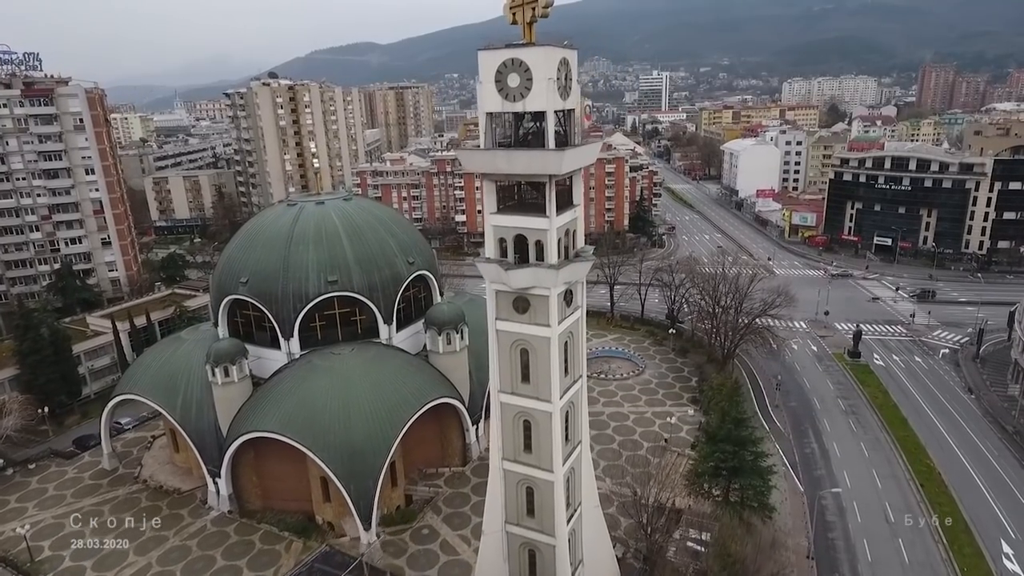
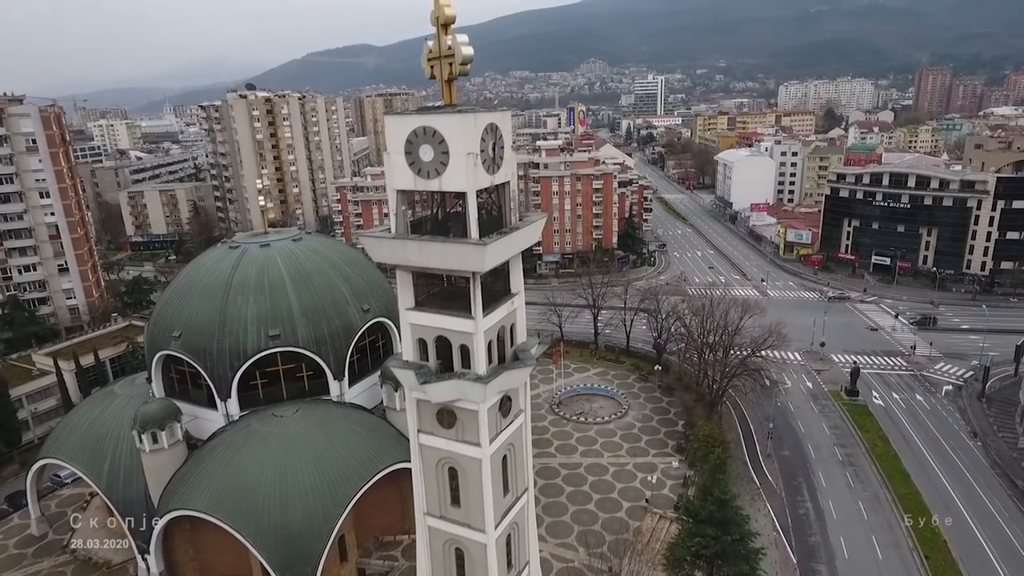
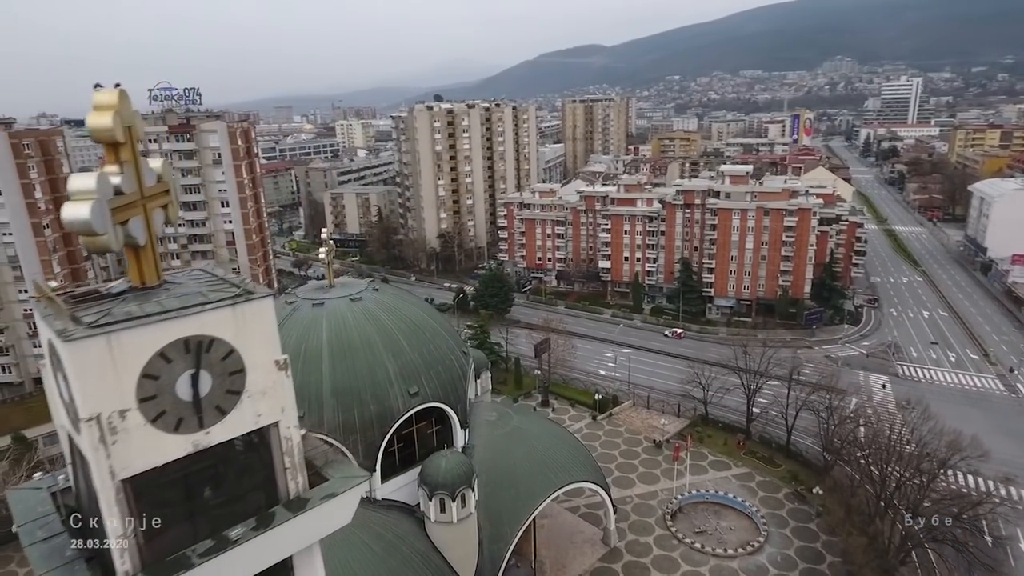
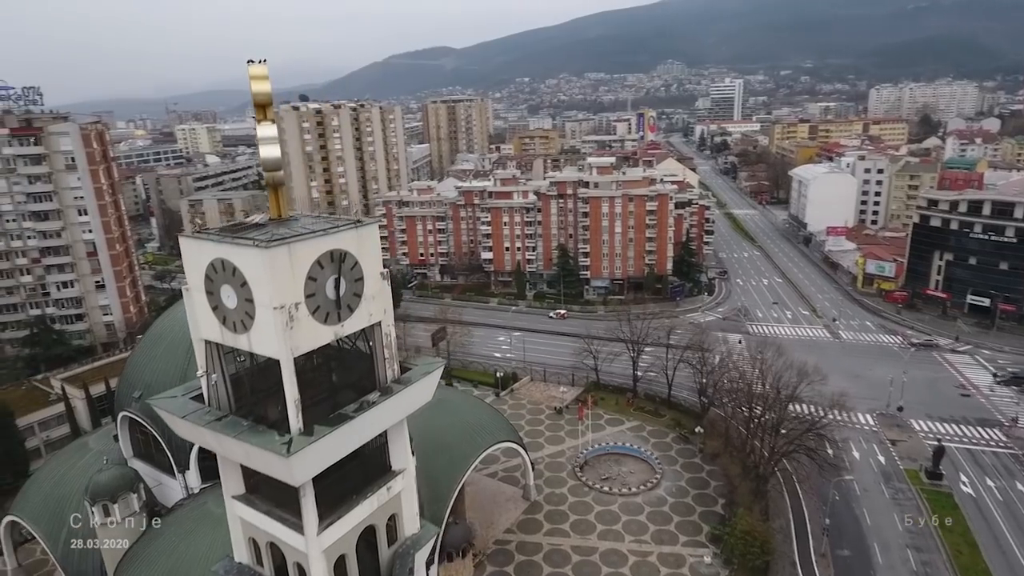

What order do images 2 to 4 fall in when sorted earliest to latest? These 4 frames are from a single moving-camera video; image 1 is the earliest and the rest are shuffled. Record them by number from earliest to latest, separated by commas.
2, 4, 3
